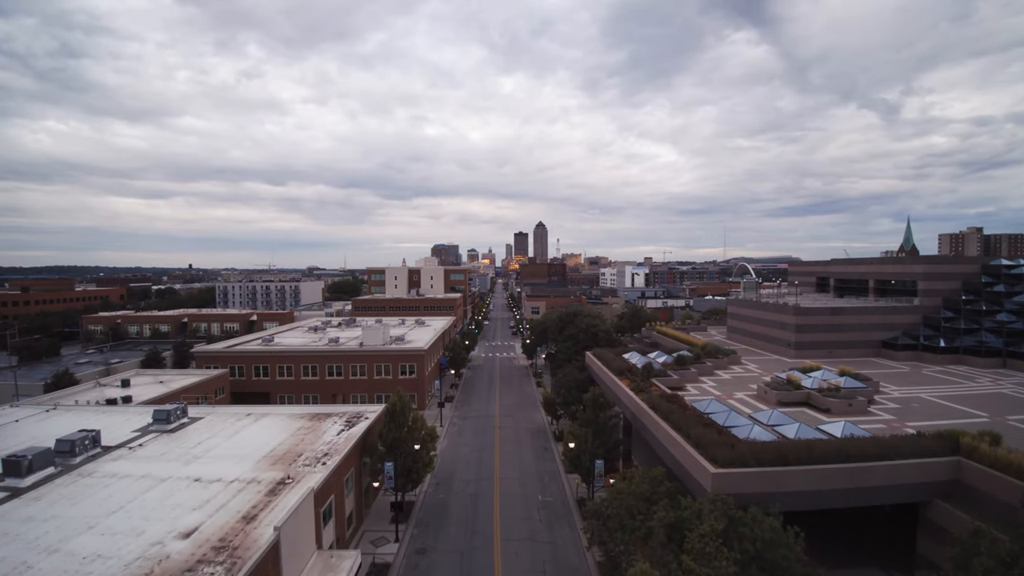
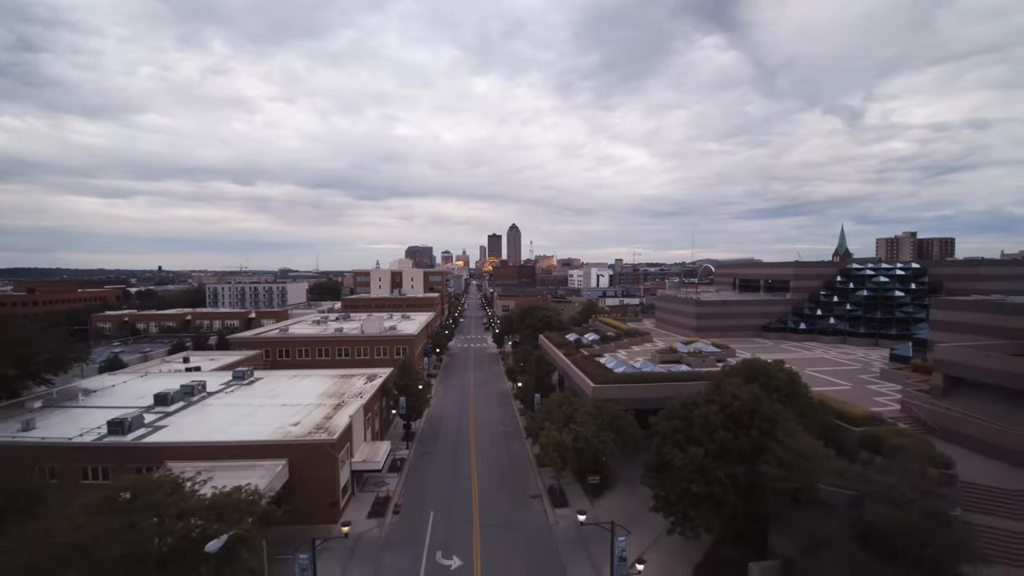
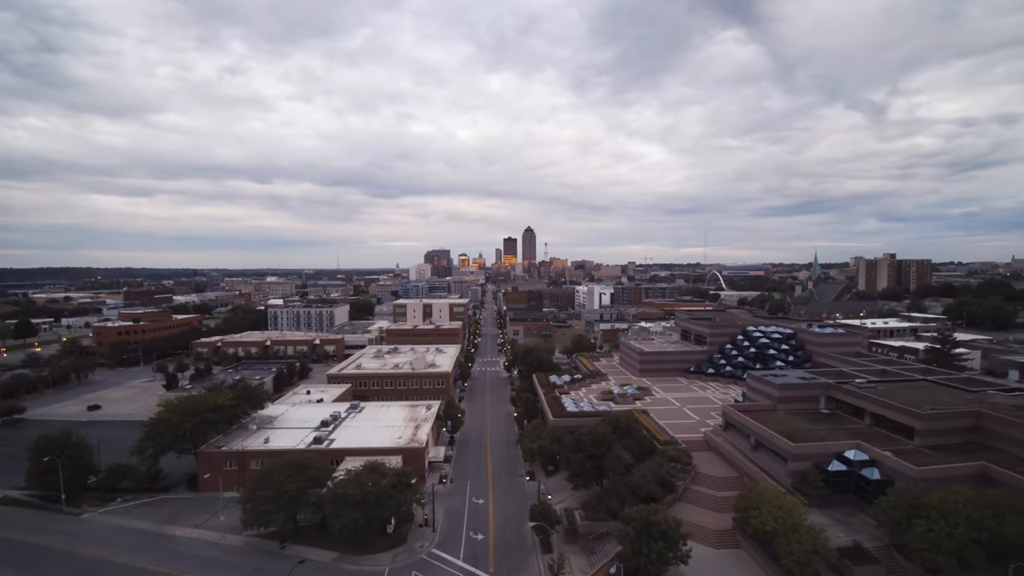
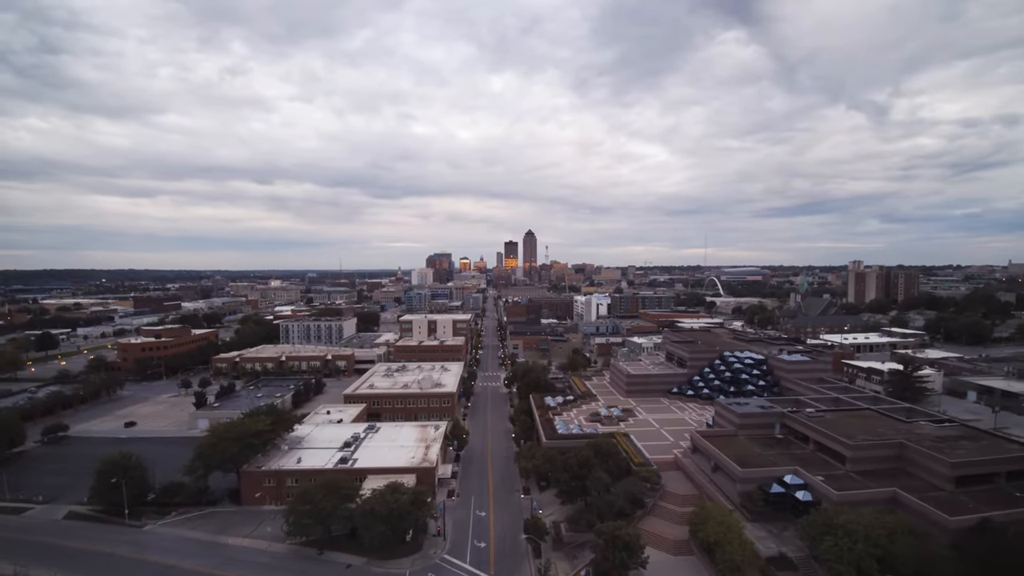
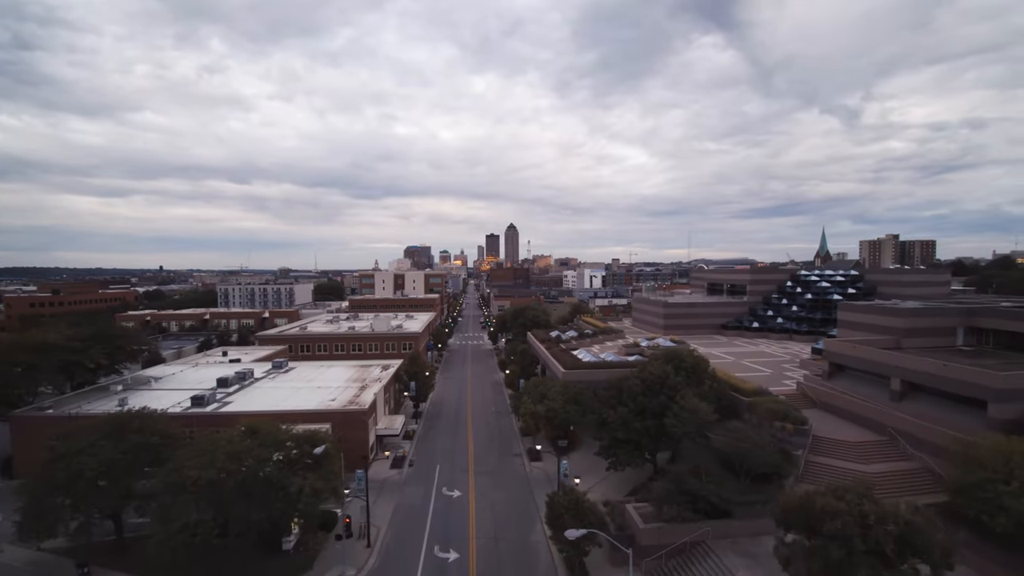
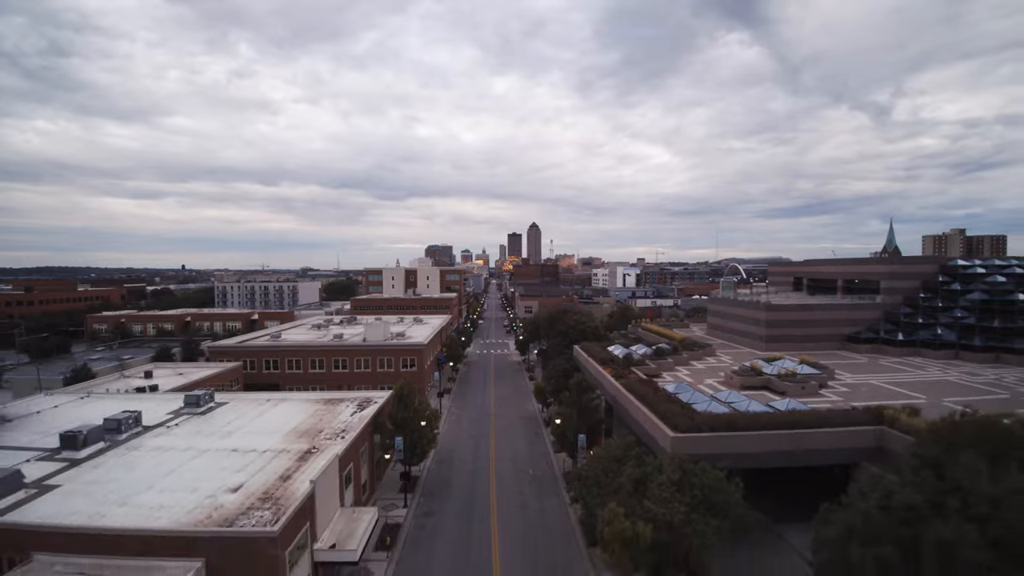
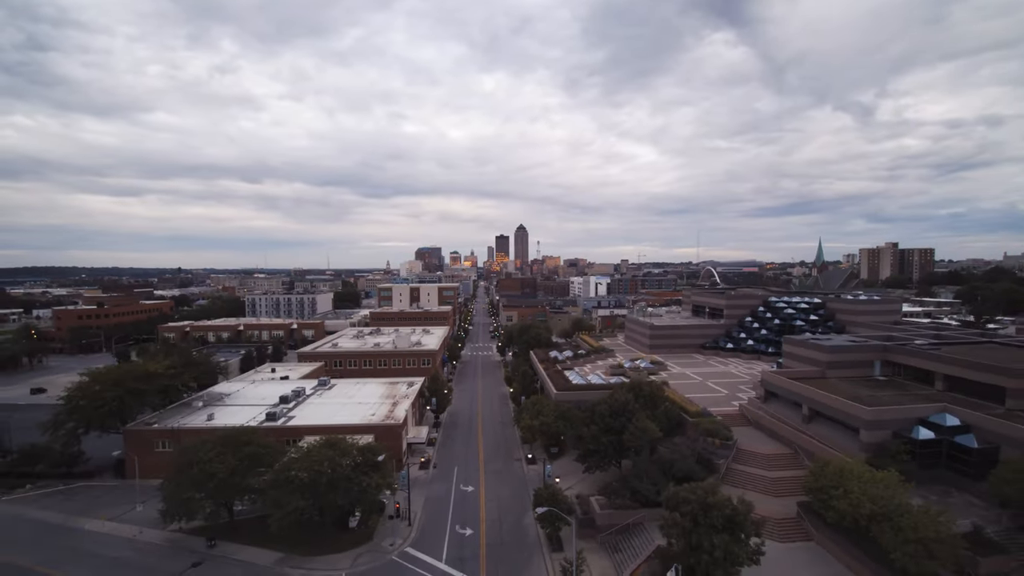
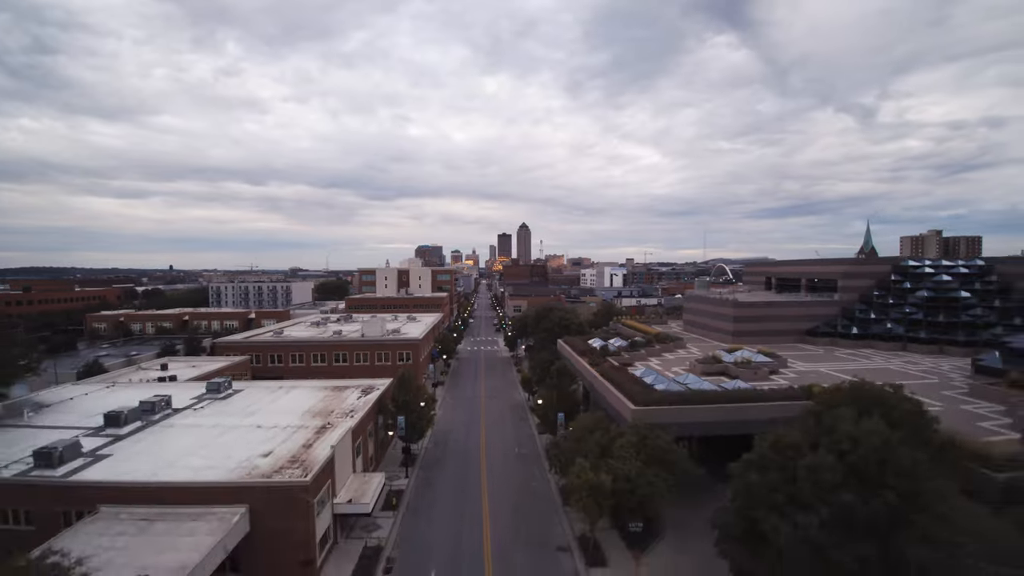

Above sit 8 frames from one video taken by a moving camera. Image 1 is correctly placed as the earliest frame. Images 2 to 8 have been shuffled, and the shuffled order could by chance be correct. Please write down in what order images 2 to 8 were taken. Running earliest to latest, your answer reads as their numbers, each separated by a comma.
6, 8, 2, 5, 7, 3, 4
